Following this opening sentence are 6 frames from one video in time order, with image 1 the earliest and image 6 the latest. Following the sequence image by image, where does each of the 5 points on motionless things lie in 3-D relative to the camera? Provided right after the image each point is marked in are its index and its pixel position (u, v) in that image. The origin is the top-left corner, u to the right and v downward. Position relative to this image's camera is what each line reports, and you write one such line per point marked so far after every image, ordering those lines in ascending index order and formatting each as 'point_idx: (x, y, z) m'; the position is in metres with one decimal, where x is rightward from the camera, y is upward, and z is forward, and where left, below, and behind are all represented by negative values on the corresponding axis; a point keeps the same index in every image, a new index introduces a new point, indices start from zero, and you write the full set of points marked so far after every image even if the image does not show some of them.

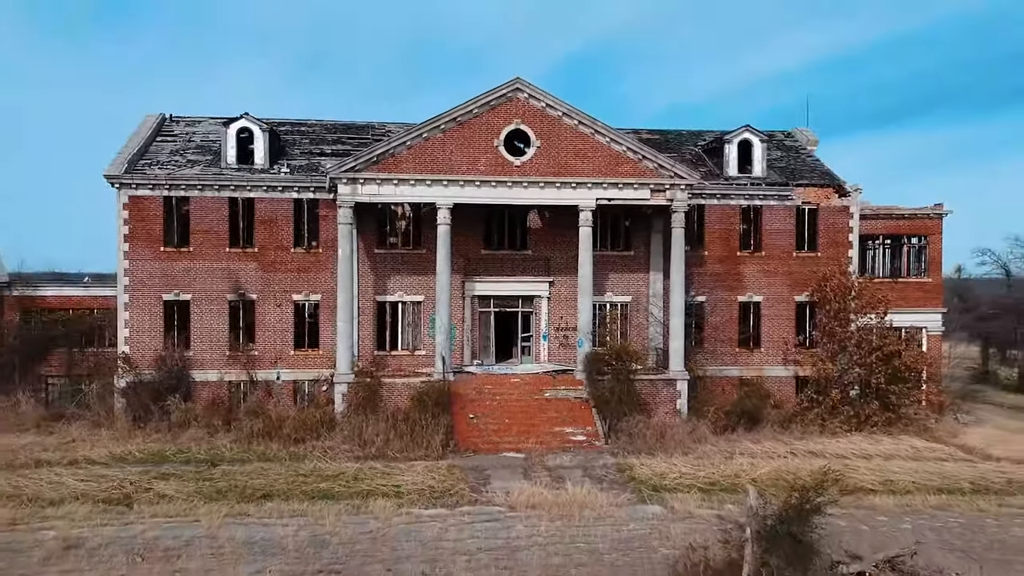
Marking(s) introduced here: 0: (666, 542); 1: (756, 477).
0: (+1.9, -3.1, +12.6) m
1: (+3.8, -3.0, +15.9) m
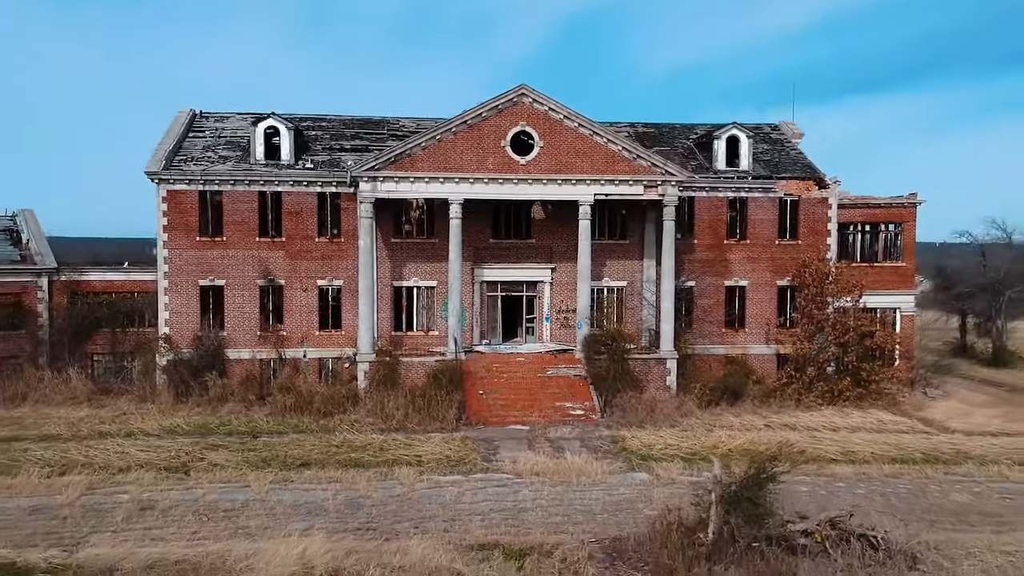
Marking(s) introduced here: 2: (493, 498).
0: (+2.0, -3.1, +14.8) m
1: (+3.9, -2.9, +18.1) m
2: (-0.3, -3.1, +15.3) m
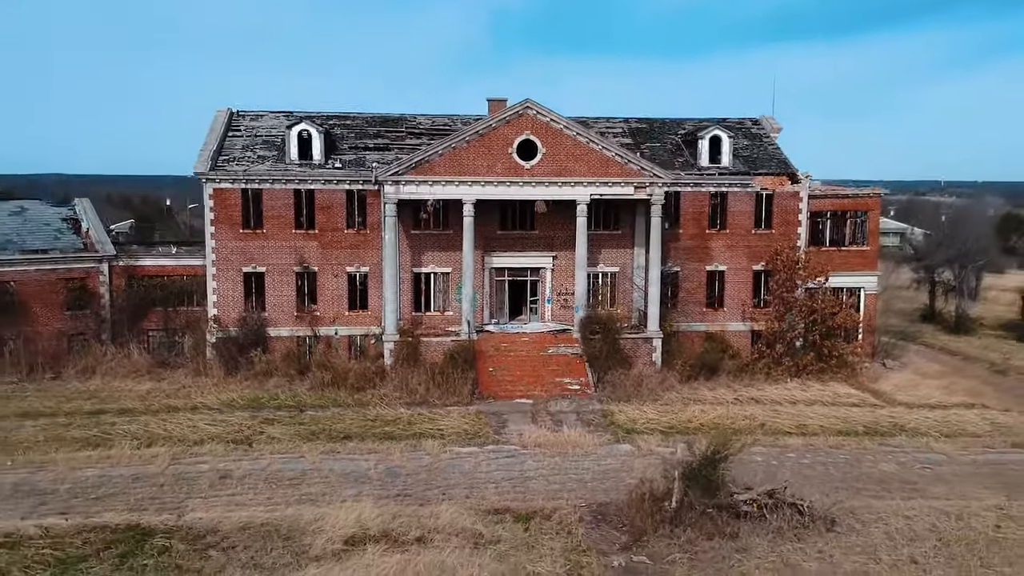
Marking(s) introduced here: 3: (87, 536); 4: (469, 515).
0: (+2.1, -3.3, +18.2) m
1: (+4.0, -2.9, +21.6) m
2: (-0.1, -3.3, +18.7) m
3: (-6.1, -3.6, +14.6) m
4: (-0.7, -3.5, +15.8) m
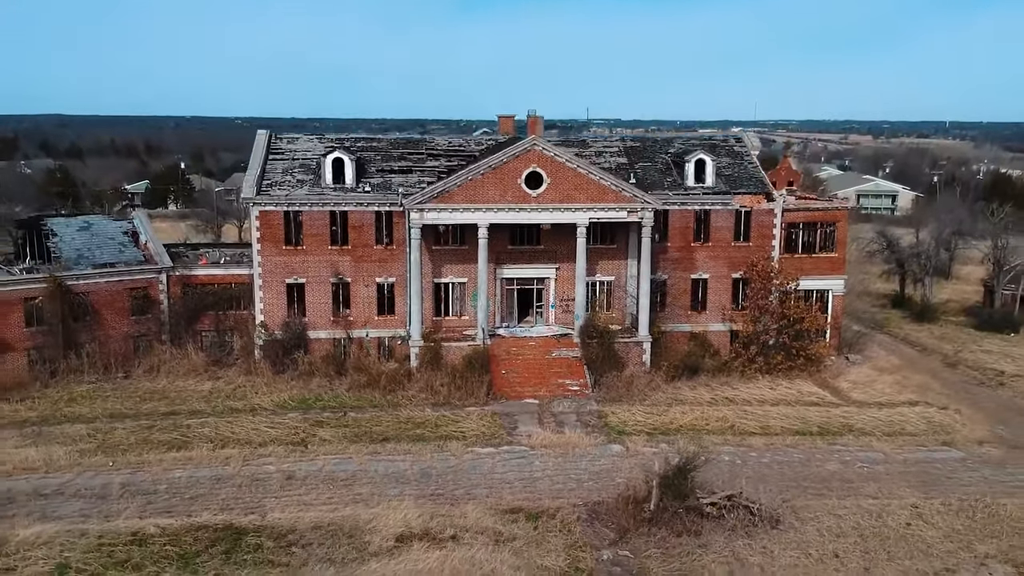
0: (+2.4, -4.1, +22.4) m
1: (+4.3, -3.5, +25.7) m
2: (+0.1, -4.0, +22.9) m
3: (-5.8, -4.5, +18.8) m
4: (-0.4, -4.4, +20.0) m
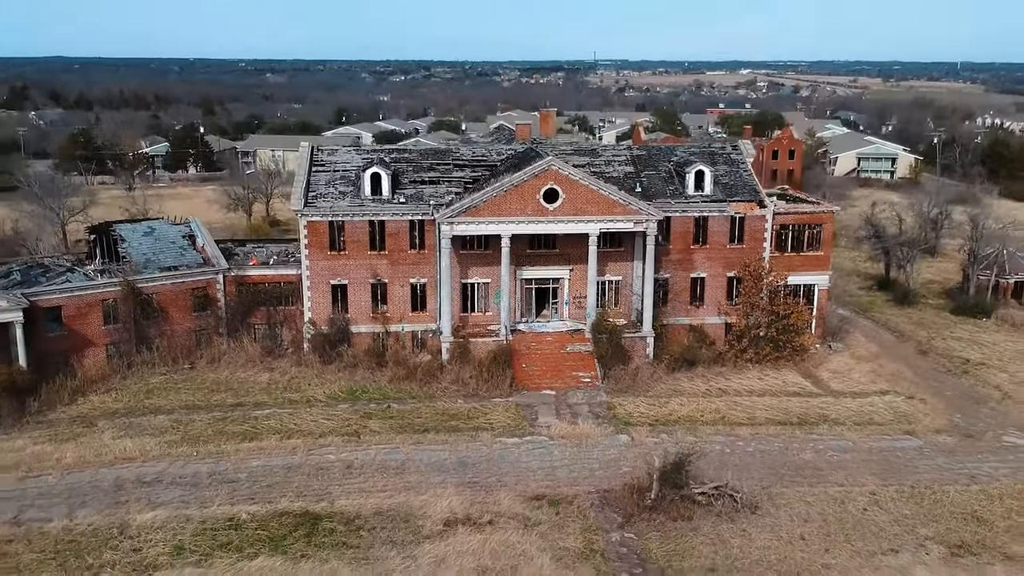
0: (+3.0, -4.6, +26.5) m
1: (+4.9, -3.8, +29.7) m
2: (+0.7, -4.5, +27.0) m
3: (-5.3, -5.2, +23.0) m
4: (+0.2, -5.1, +24.1) m
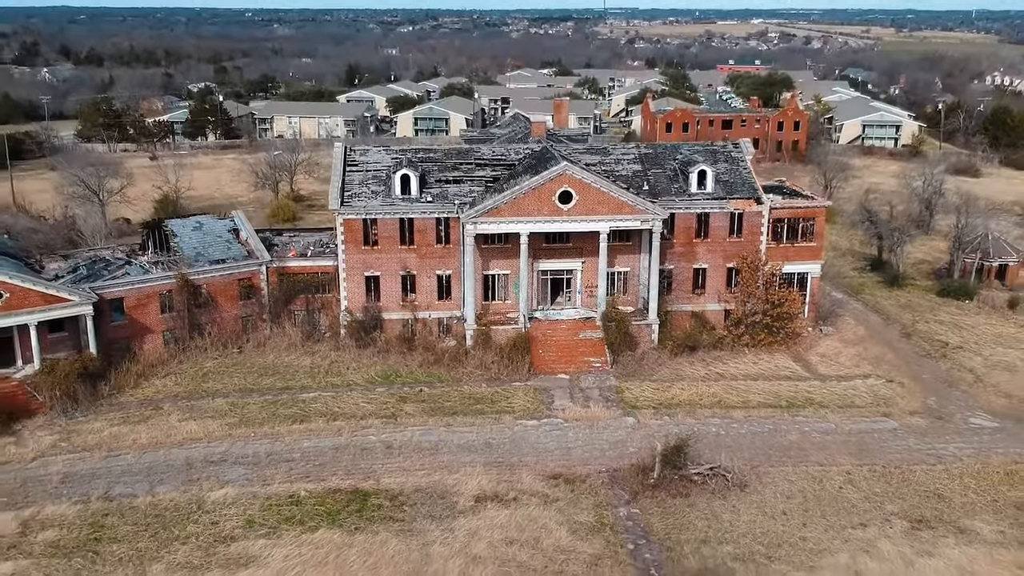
0: (+3.6, -4.6, +30.1) m
1: (+5.5, -3.7, +33.3) m
2: (+1.3, -4.5, +30.6) m
3: (-4.7, -5.4, +26.7) m
4: (+0.7, -5.2, +27.8) m
